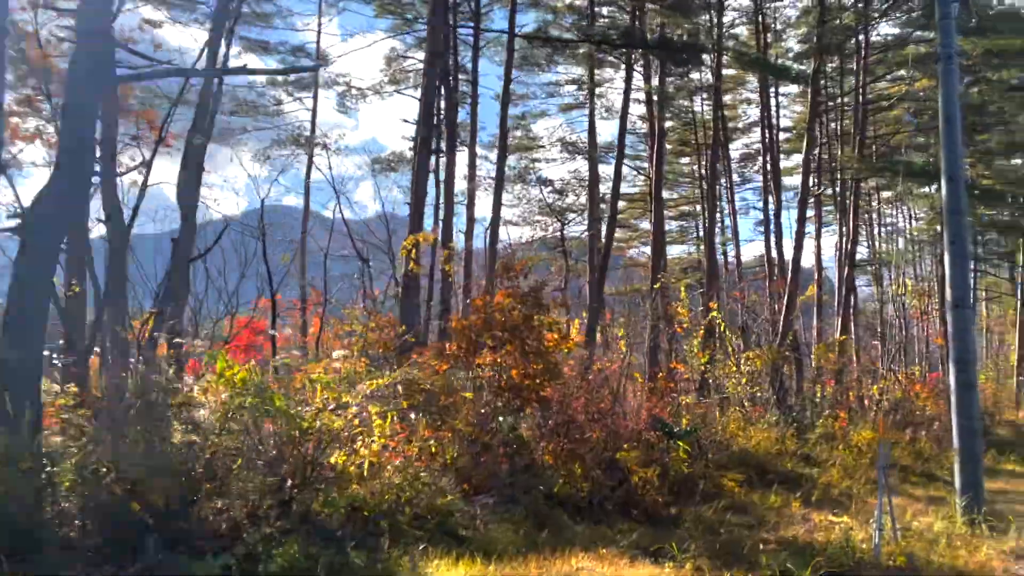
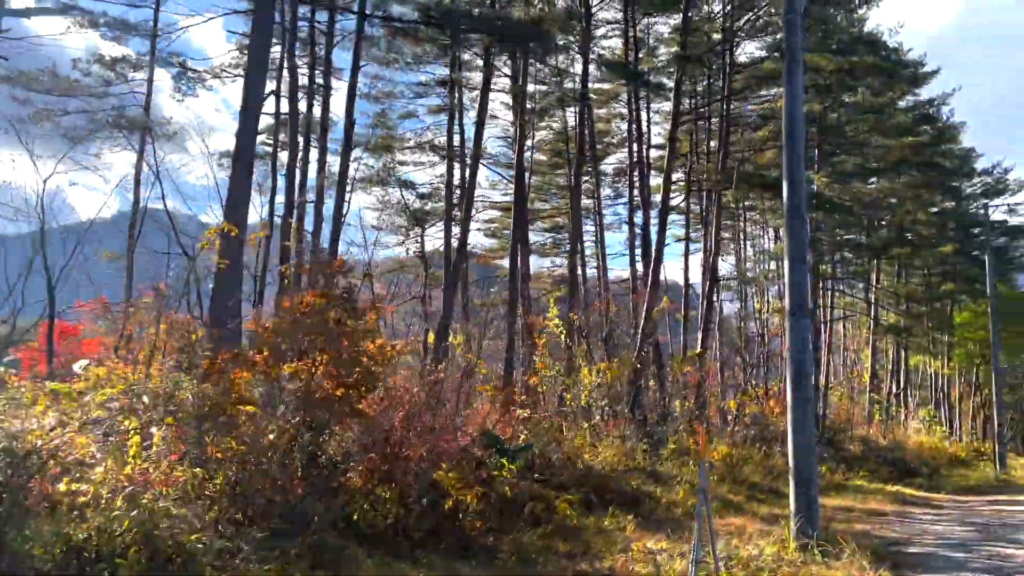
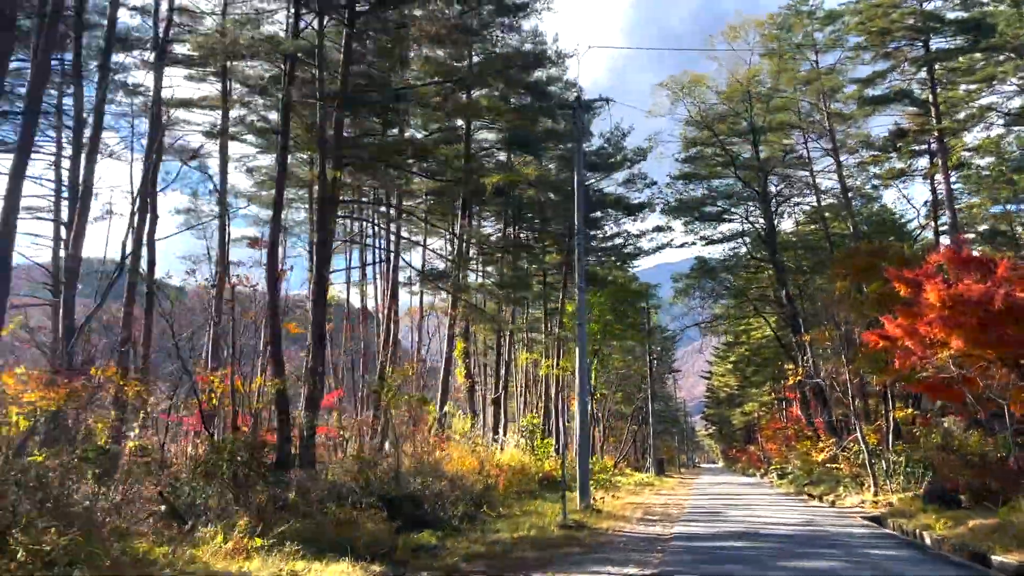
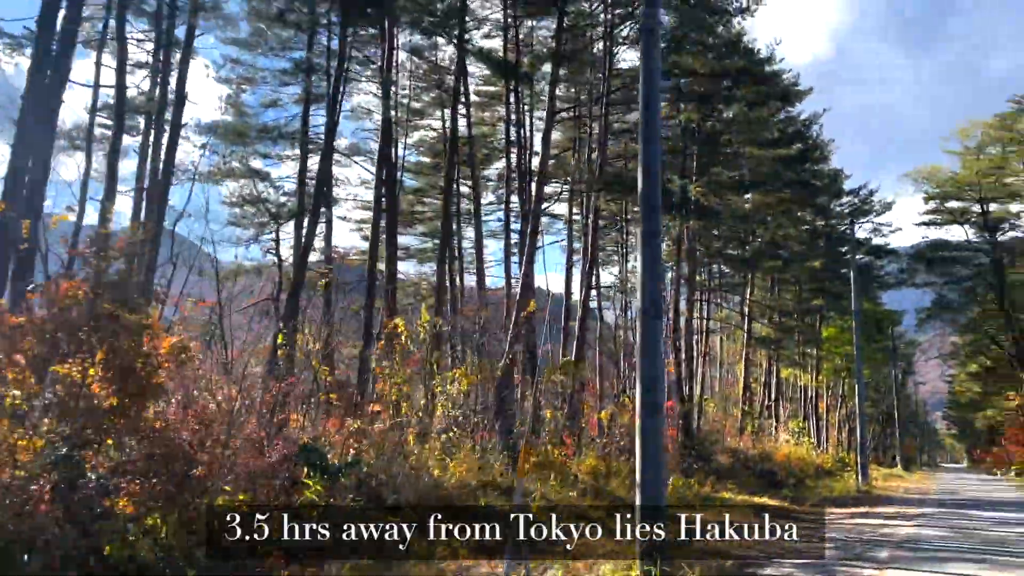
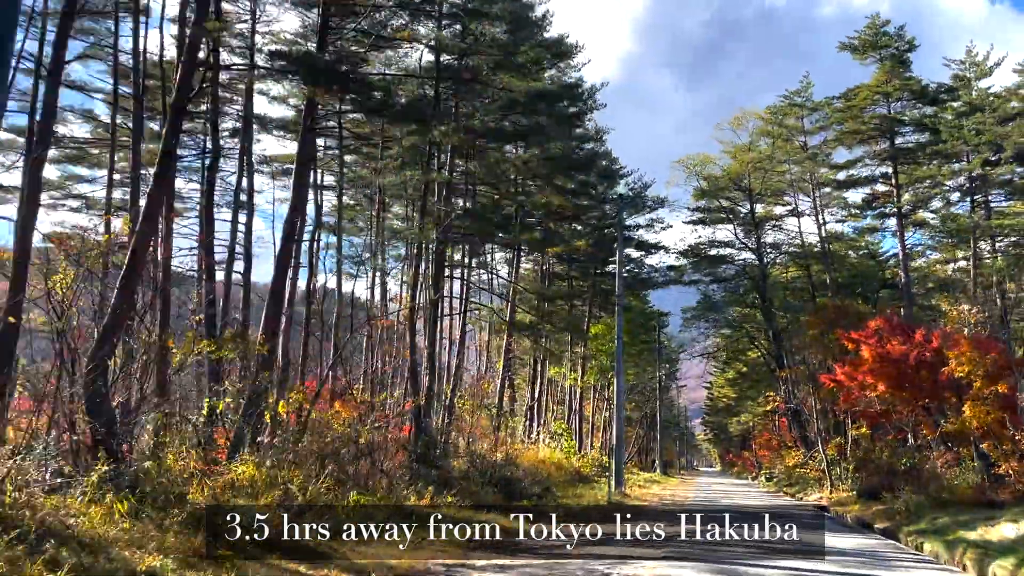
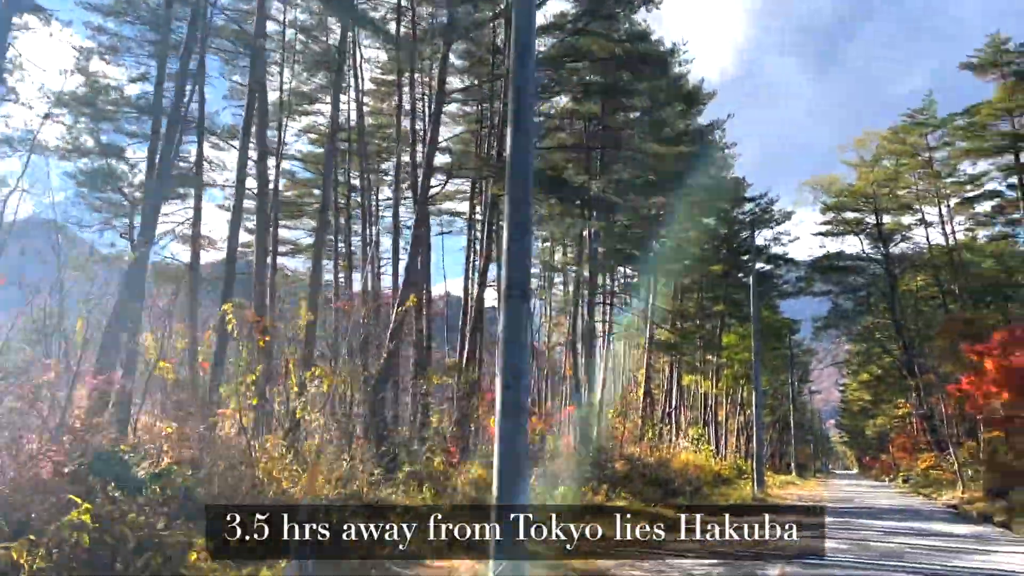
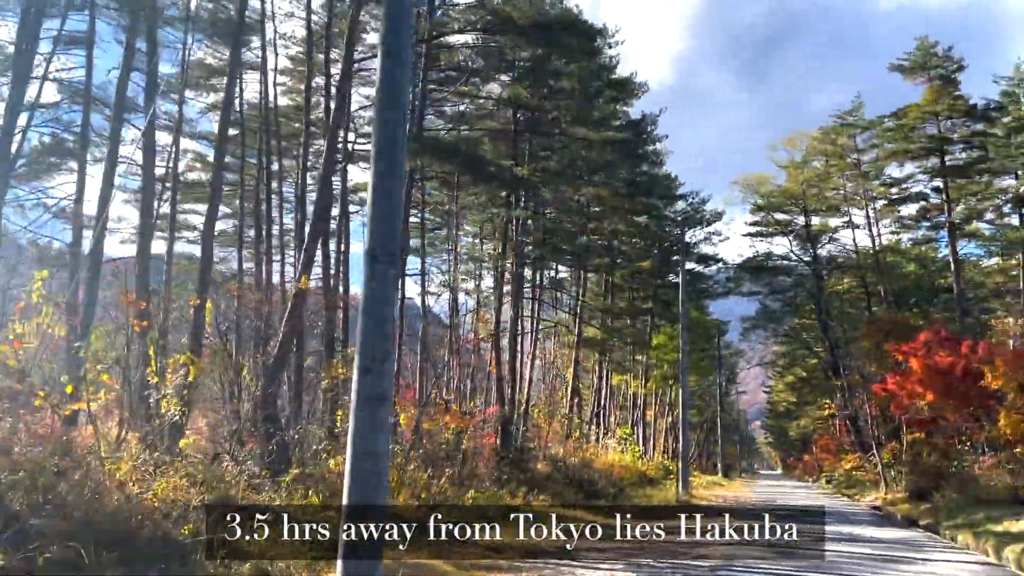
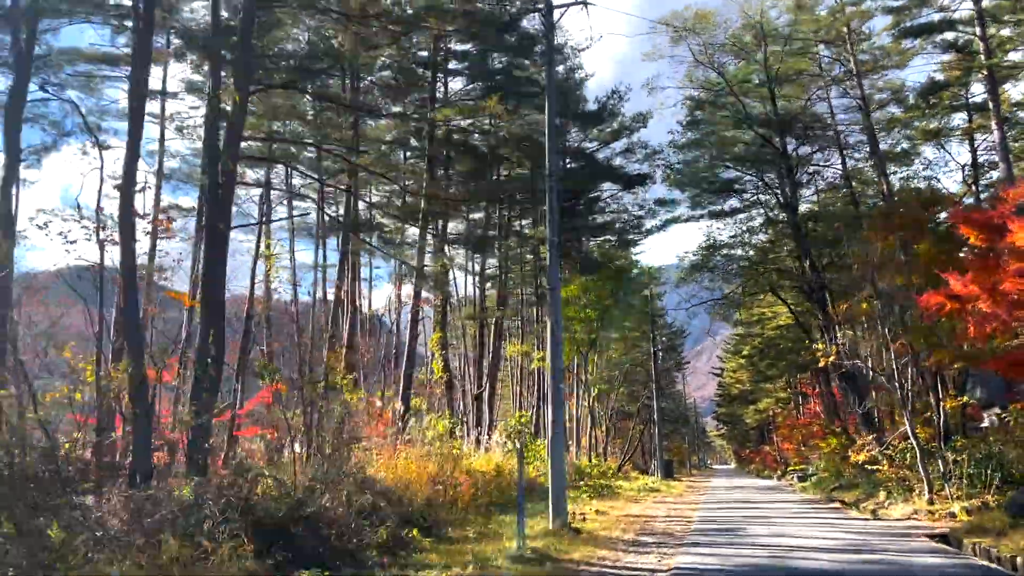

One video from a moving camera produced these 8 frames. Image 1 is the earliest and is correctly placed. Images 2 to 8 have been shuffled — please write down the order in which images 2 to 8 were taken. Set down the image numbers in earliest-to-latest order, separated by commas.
2, 4, 6, 7, 5, 3, 8
